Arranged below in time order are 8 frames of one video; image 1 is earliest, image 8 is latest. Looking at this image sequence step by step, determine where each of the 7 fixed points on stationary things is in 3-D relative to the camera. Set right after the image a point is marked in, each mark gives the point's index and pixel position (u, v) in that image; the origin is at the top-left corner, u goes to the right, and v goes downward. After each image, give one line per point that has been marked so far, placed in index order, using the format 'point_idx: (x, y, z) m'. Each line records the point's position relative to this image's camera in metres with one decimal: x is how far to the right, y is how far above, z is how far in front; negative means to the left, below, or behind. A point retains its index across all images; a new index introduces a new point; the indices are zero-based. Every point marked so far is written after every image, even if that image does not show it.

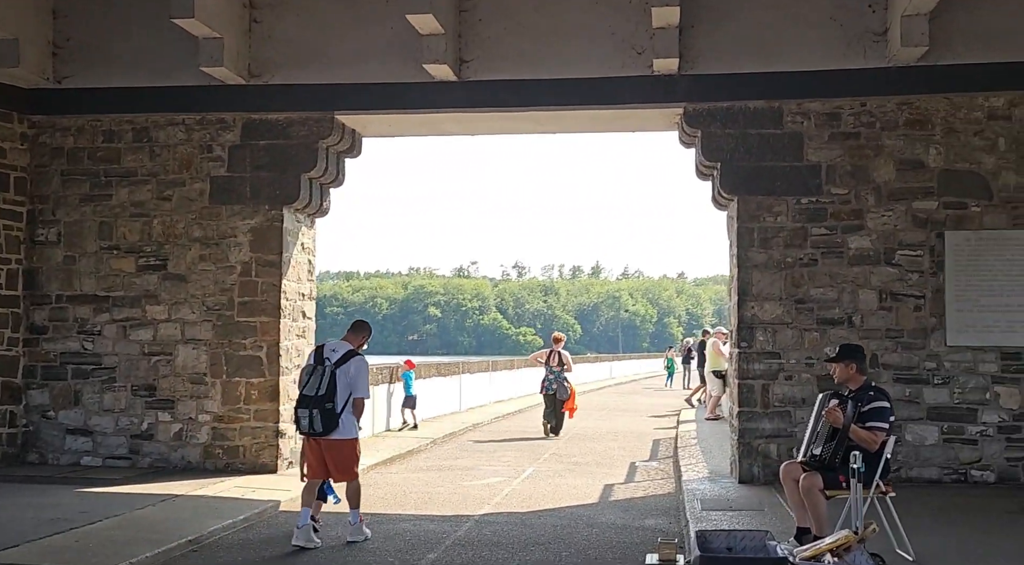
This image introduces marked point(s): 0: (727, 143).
0: (+2.1, +1.4, +9.7) m
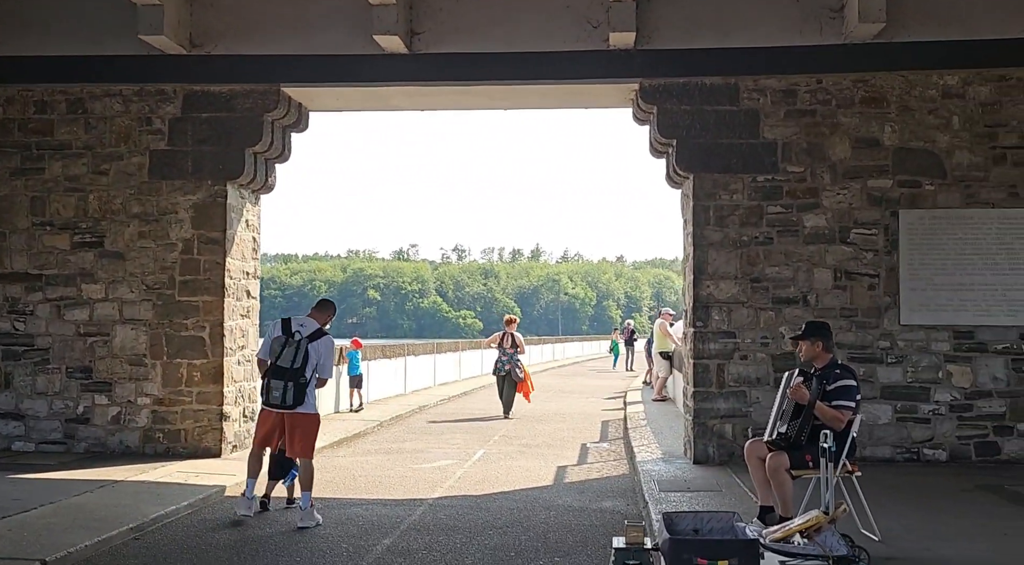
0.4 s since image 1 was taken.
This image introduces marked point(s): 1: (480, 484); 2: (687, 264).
0: (+1.7, +1.6, +9.5) m
1: (-0.3, -1.9, +9.1) m
2: (+1.8, +0.2, +10.0) m
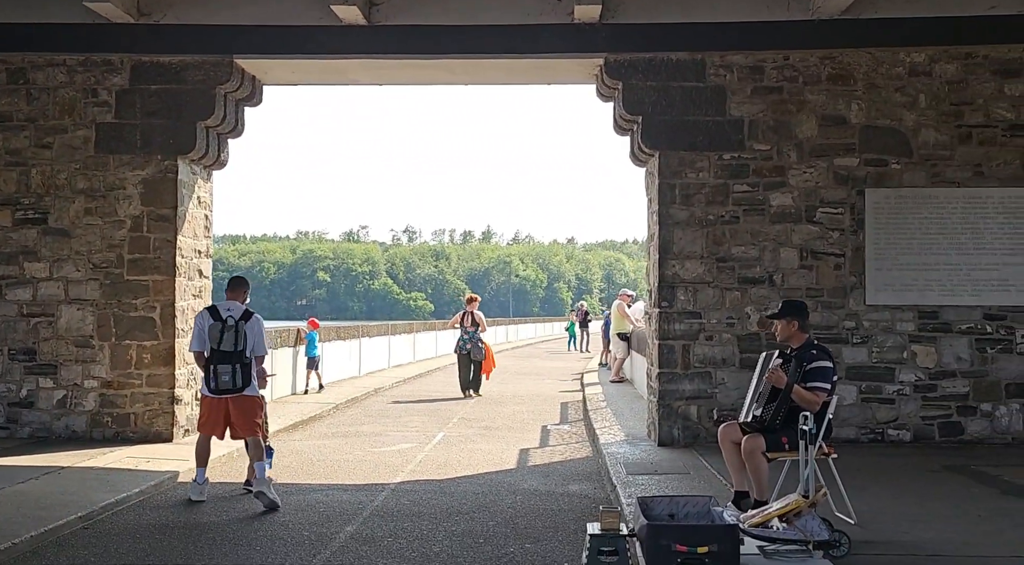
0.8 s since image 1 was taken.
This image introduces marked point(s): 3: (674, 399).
0: (+1.3, +1.8, +9.4) m
1: (-0.6, -1.7, +8.9) m
2: (+1.4, +0.4, +9.8) m
3: (+1.5, -1.1, +9.3) m
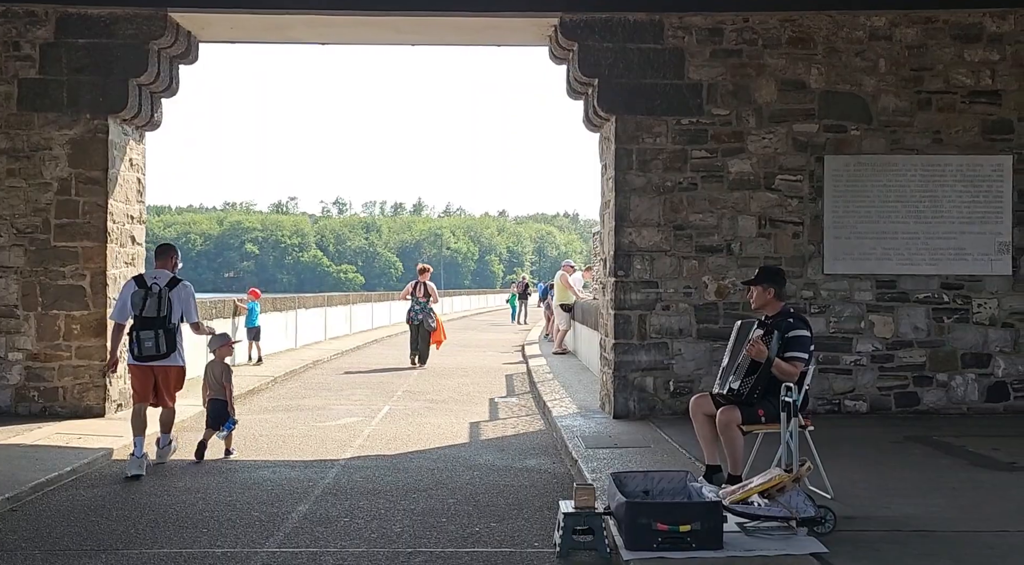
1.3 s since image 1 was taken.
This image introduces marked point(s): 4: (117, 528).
0: (+0.9, +2.1, +9.0) m
1: (-1.0, -1.4, +8.6) m
2: (+0.9, +0.7, +9.6) m
3: (+1.1, -0.8, +9.1) m
4: (-2.2, -1.4, +5.6) m
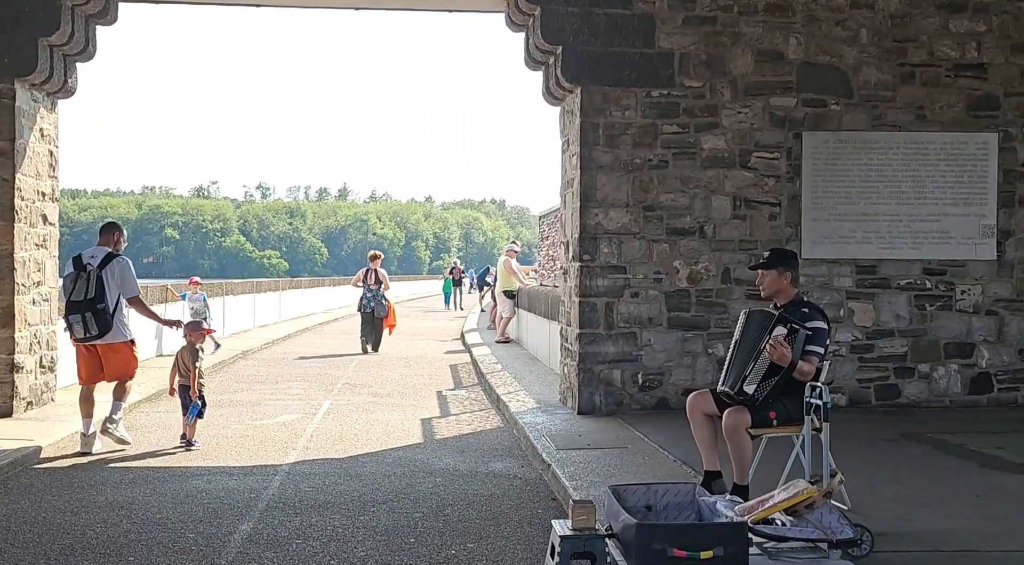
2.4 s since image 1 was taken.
0: (+0.5, +2.2, +8.3) m
1: (-1.4, -1.3, +7.8) m
2: (+0.5, +0.8, +8.9) m
3: (+0.7, -0.7, +8.5) m
4: (-2.3, -1.3, +4.7) m
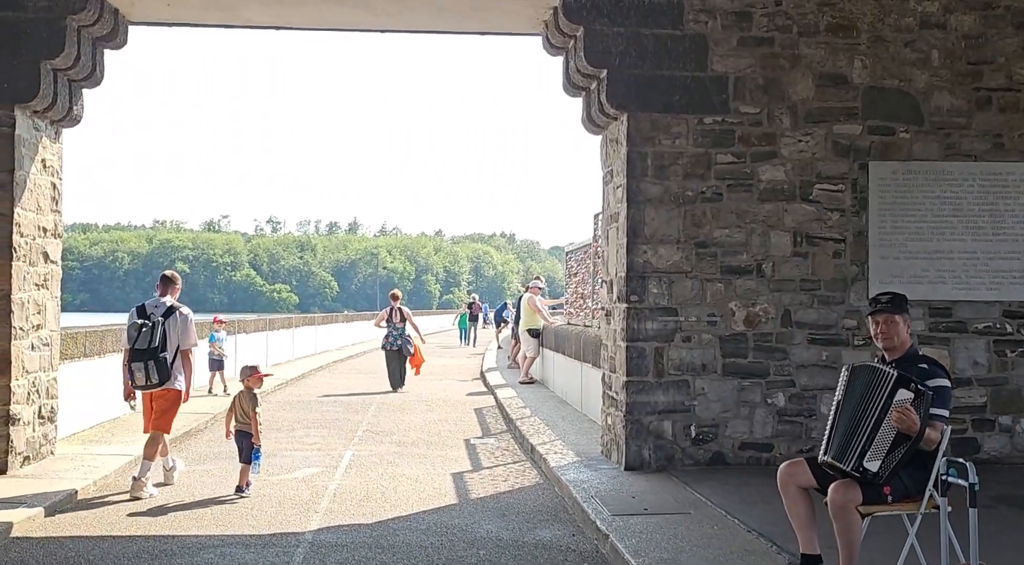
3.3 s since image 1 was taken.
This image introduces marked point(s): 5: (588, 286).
0: (+0.8, +1.8, +7.7) m
1: (-1.0, -1.6, +7.0) m
2: (+0.8, +0.5, +8.2) m
3: (+1.0, -1.0, +7.7) m
4: (-2.0, -1.5, +4.0) m
5: (+1.0, 0.0, +13.1) m
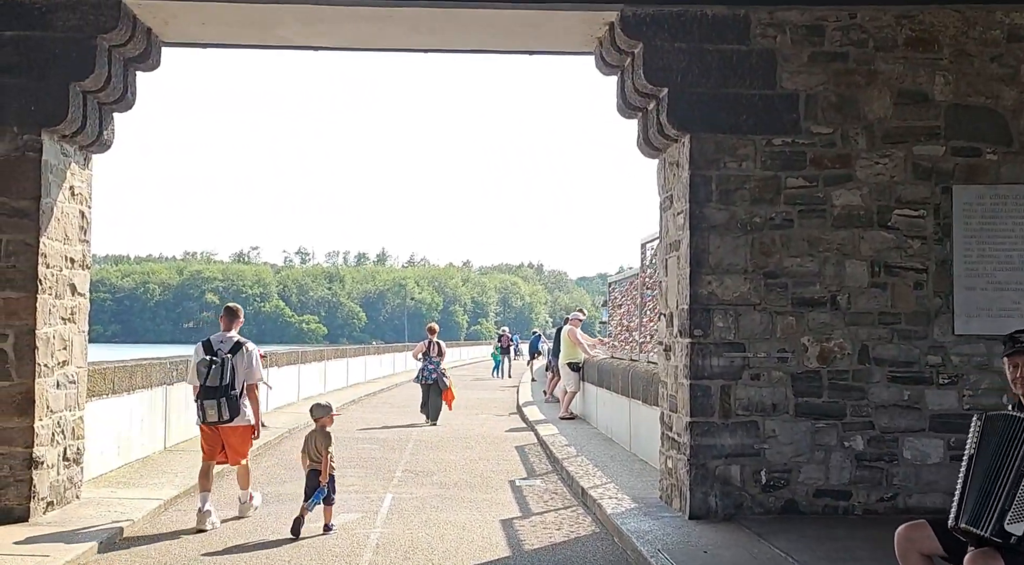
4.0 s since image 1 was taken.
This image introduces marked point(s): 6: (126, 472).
0: (+1.2, +1.6, +7.2) m
1: (-0.7, -1.8, +6.5) m
2: (+1.3, +0.2, +7.7) m
3: (+1.4, -1.3, +7.1) m
4: (-1.8, -1.7, +3.4) m
5: (+1.6, -0.4, +12.6) m
6: (-3.8, -1.9, +9.8) m
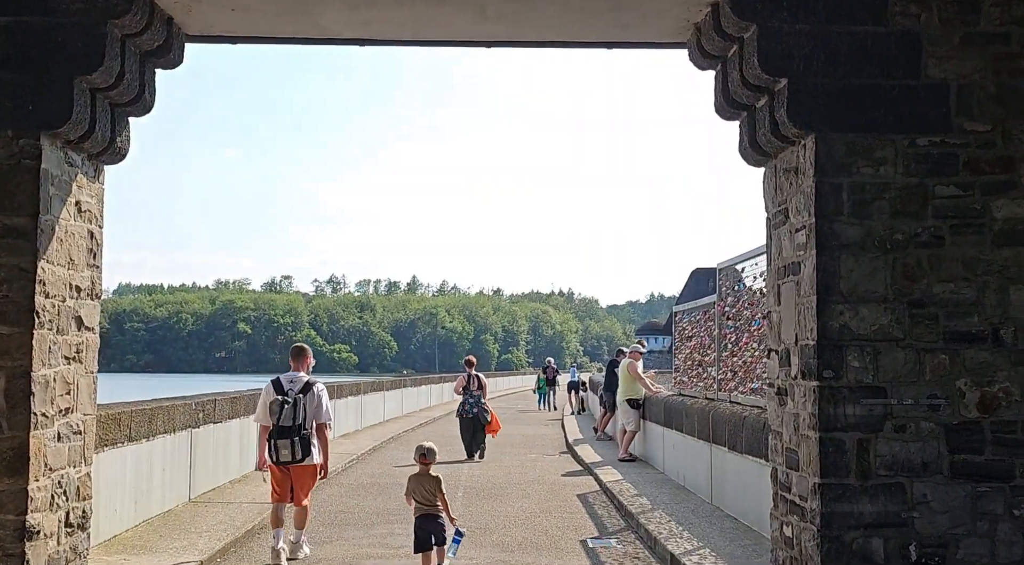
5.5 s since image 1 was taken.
0: (+1.8, +1.4, +6.0) m
1: (-0.1, -2.0, +5.2) m
2: (+1.8, 0.0, +6.4) m
3: (+2.0, -1.4, +5.8) m
4: (-1.3, -1.7, +2.2) m
5: (+2.3, -0.8, +11.2) m
6: (-3.2, -2.2, +8.6) m
